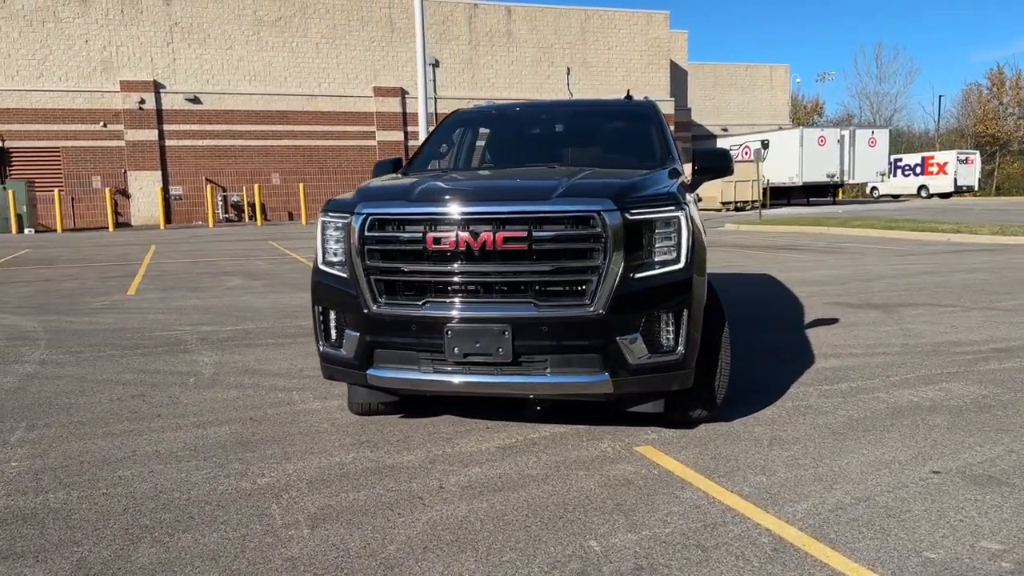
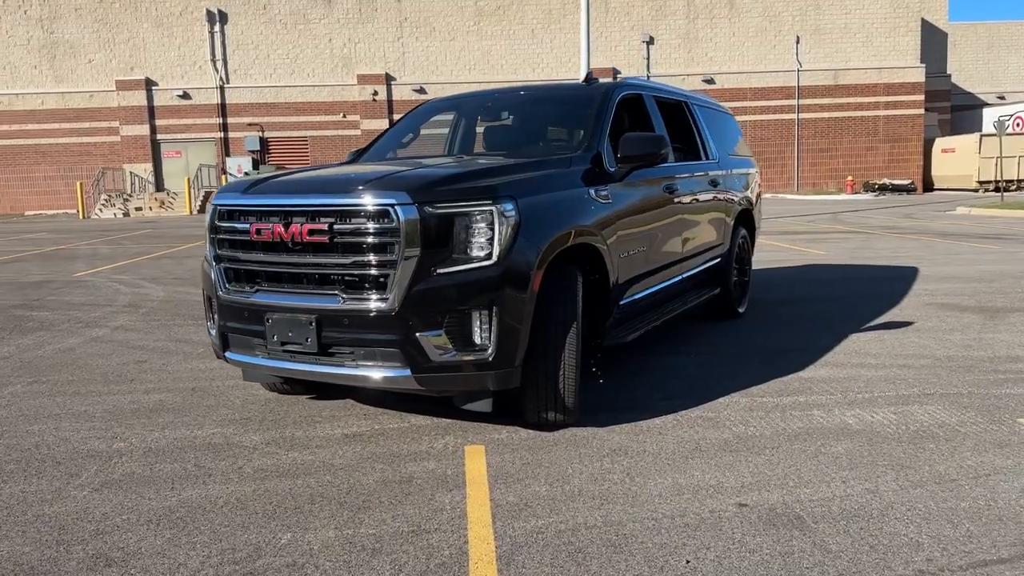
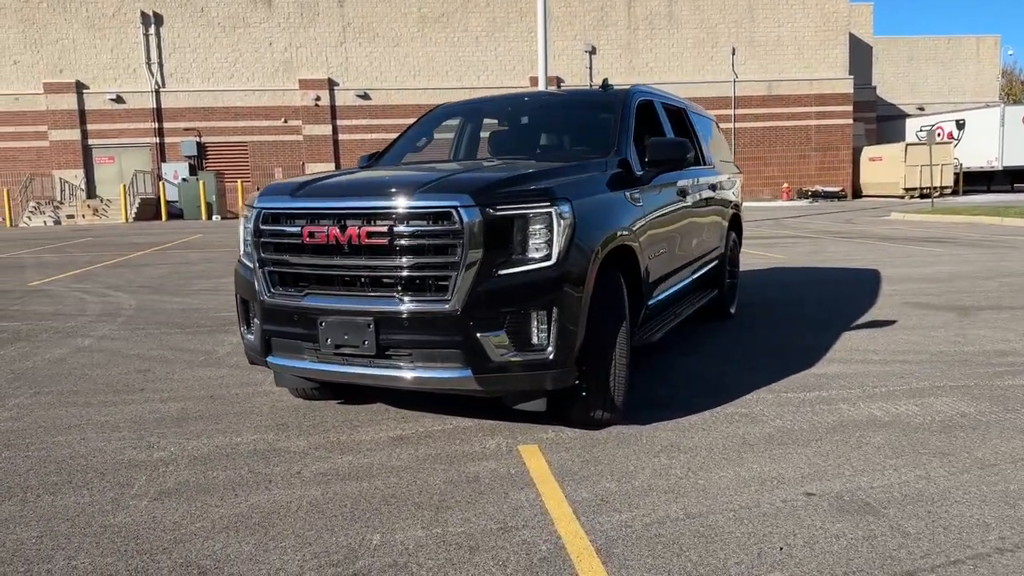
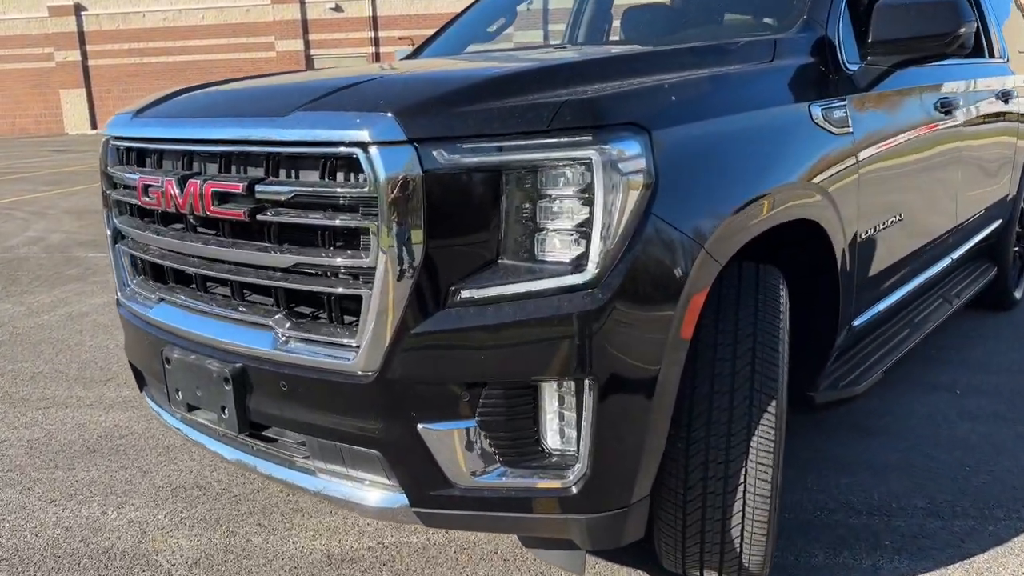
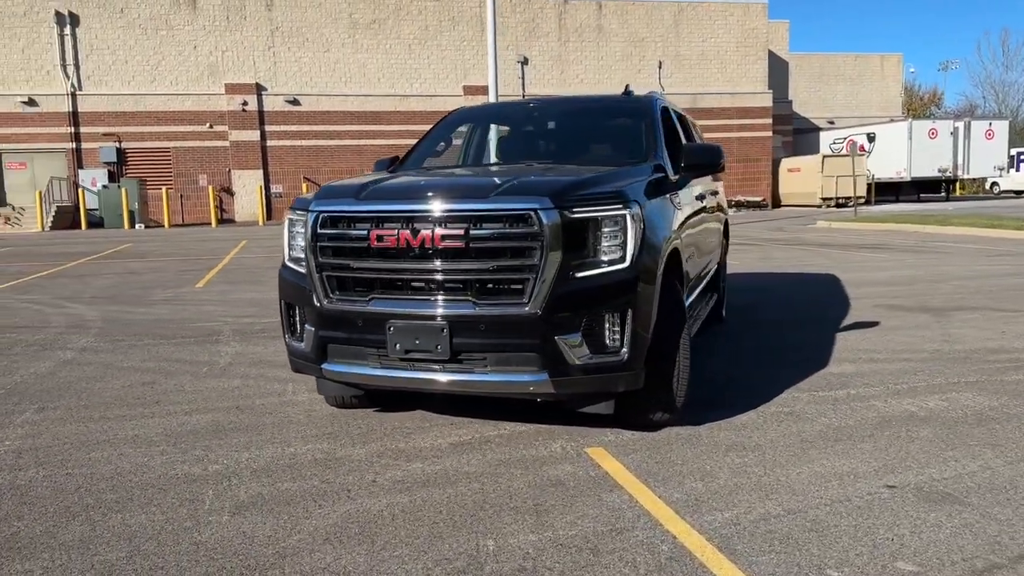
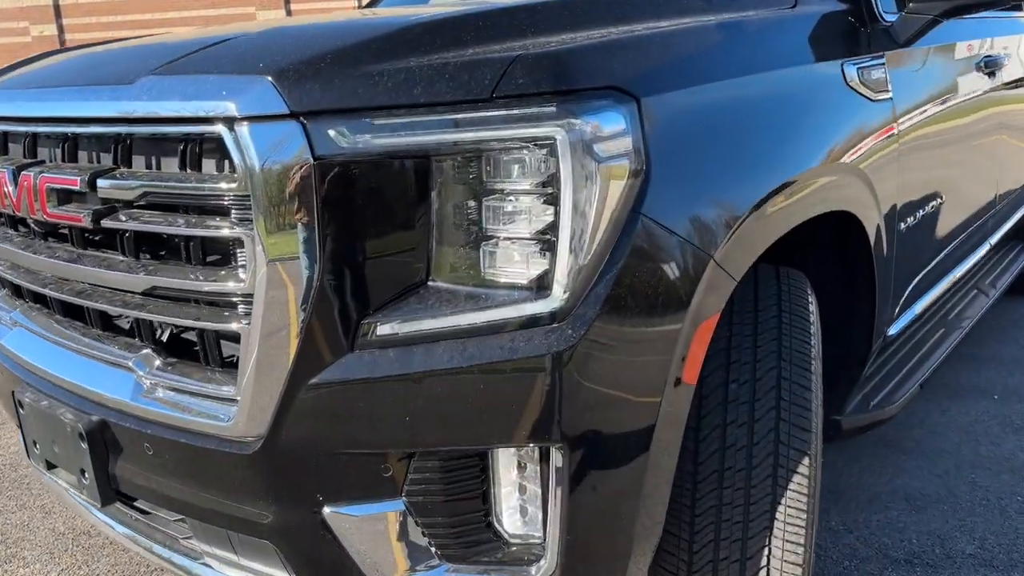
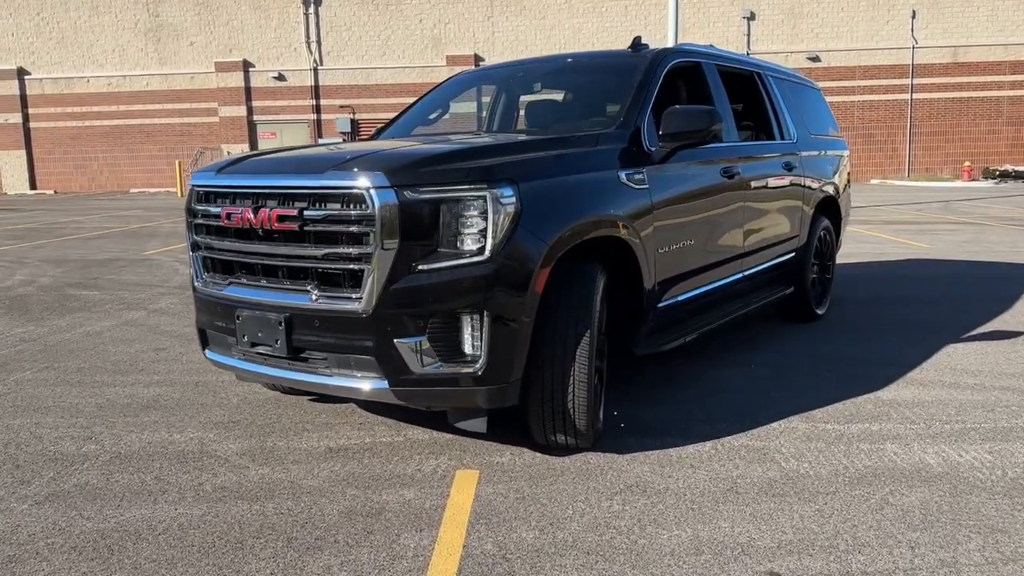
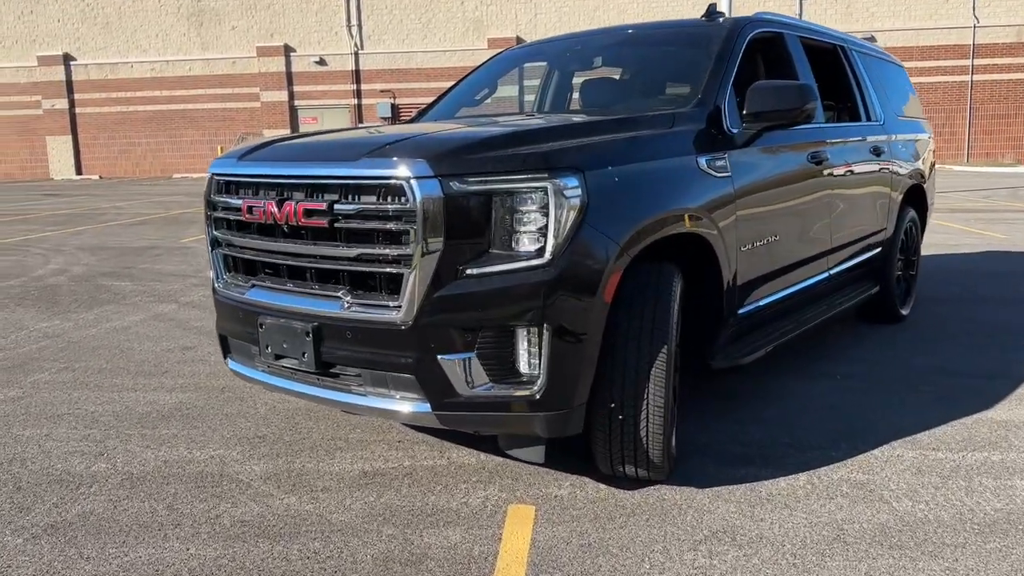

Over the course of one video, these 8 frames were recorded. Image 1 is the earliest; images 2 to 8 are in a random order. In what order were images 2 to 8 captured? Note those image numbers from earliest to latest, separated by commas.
5, 3, 2, 7, 8, 4, 6
